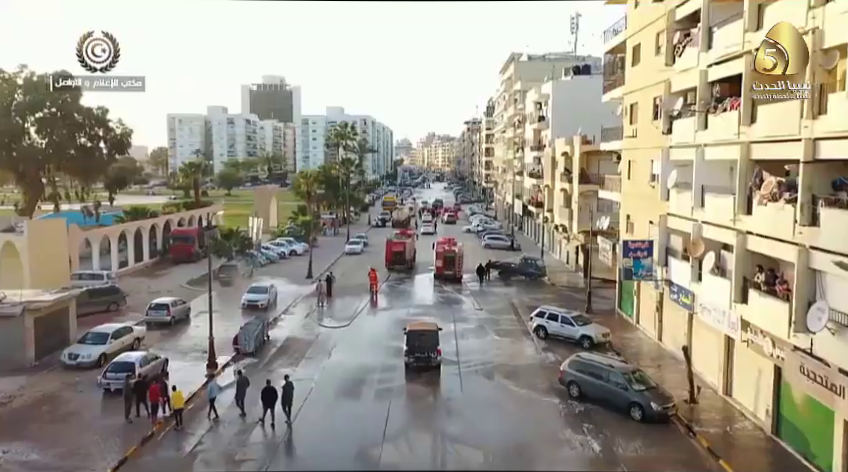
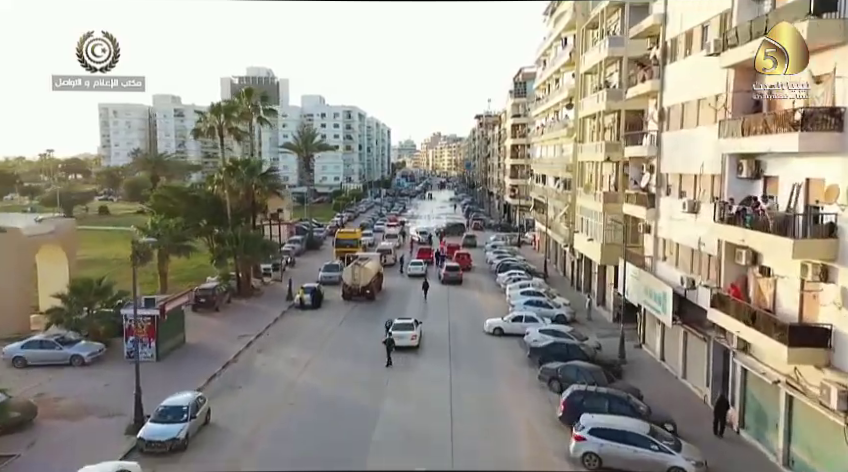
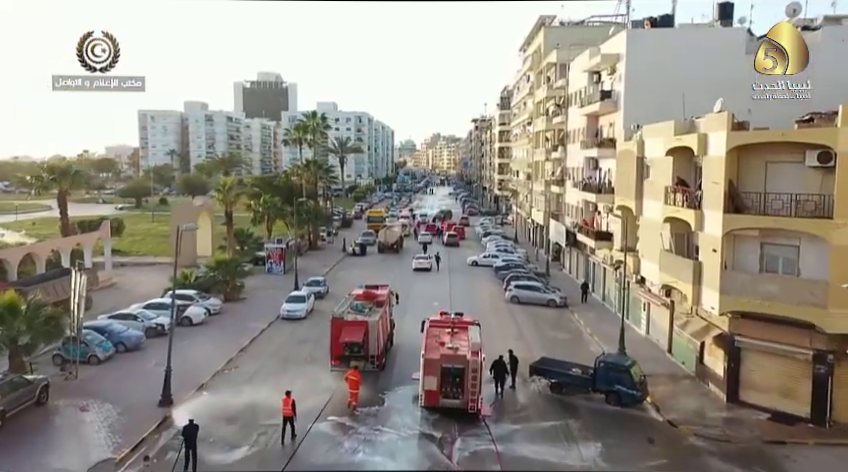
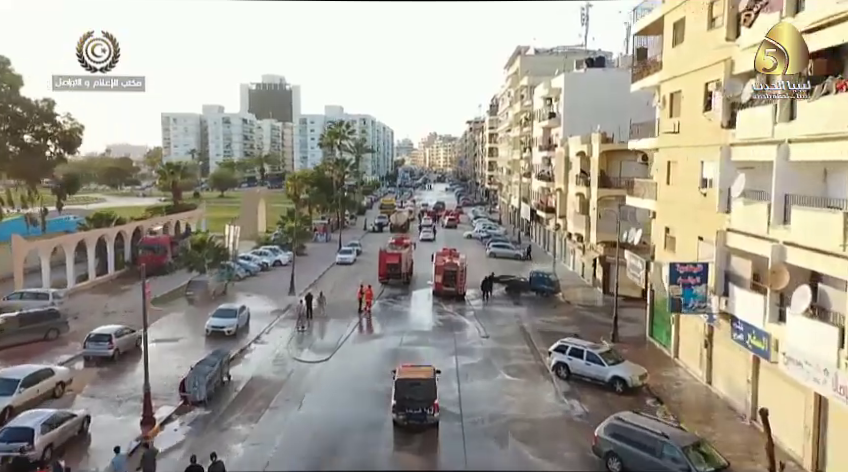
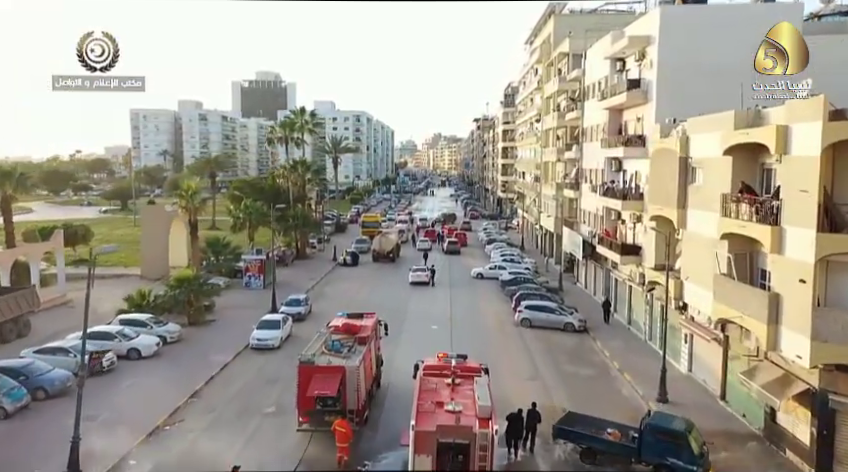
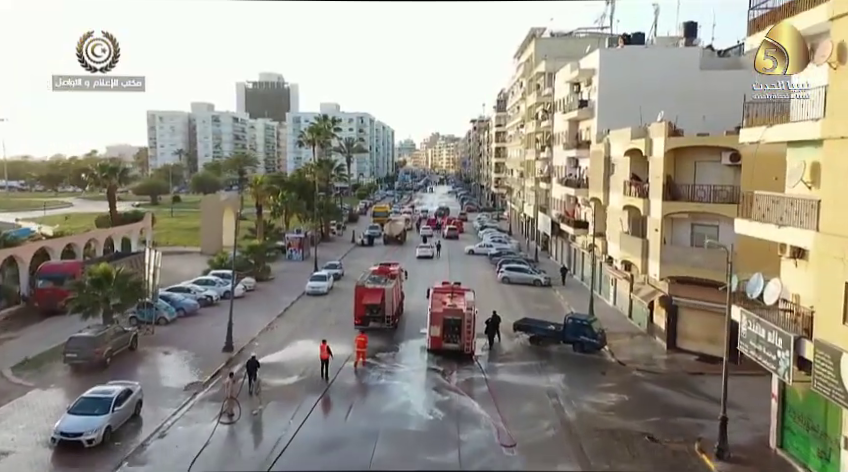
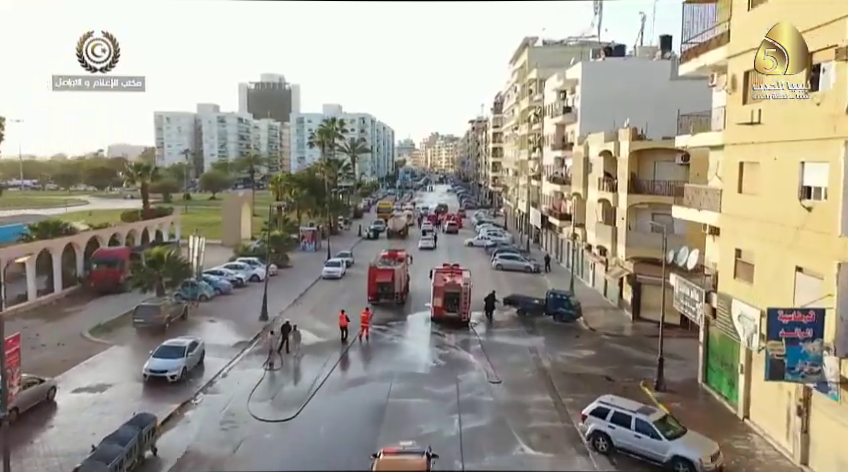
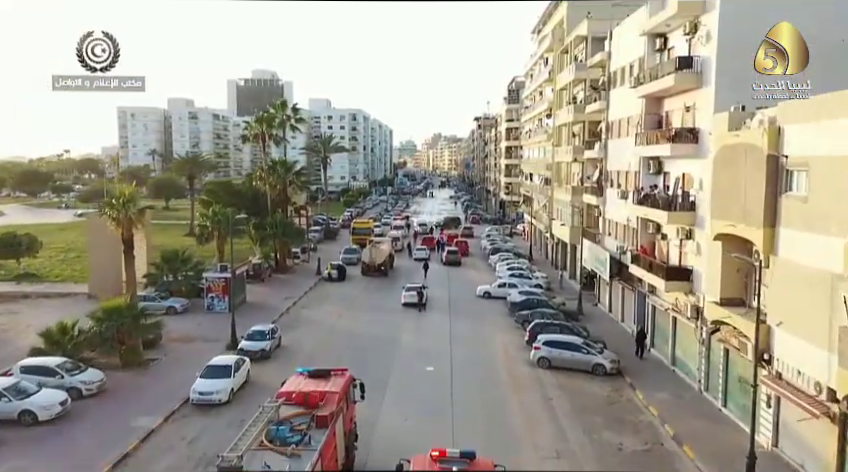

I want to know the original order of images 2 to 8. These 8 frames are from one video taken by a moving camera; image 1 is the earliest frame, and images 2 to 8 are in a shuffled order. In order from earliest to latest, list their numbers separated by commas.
4, 7, 6, 3, 5, 8, 2
